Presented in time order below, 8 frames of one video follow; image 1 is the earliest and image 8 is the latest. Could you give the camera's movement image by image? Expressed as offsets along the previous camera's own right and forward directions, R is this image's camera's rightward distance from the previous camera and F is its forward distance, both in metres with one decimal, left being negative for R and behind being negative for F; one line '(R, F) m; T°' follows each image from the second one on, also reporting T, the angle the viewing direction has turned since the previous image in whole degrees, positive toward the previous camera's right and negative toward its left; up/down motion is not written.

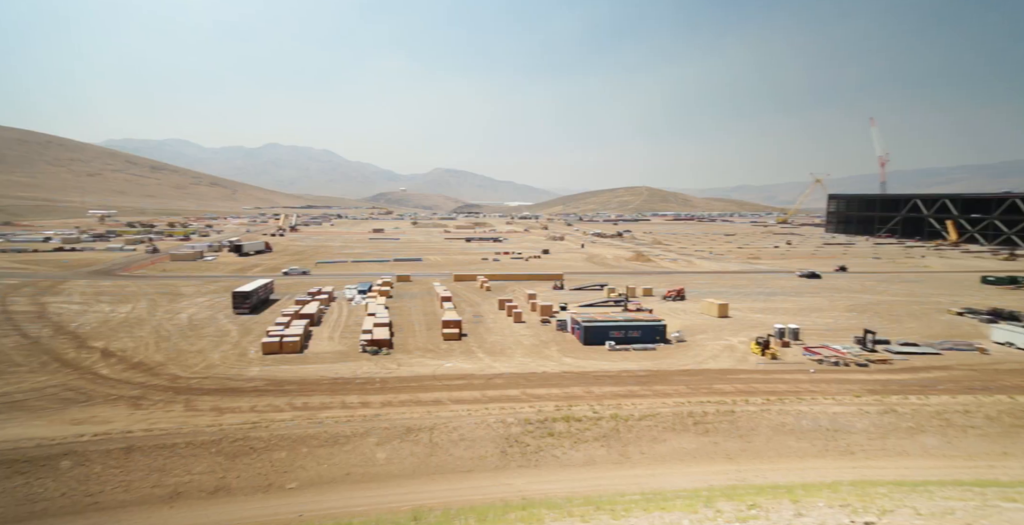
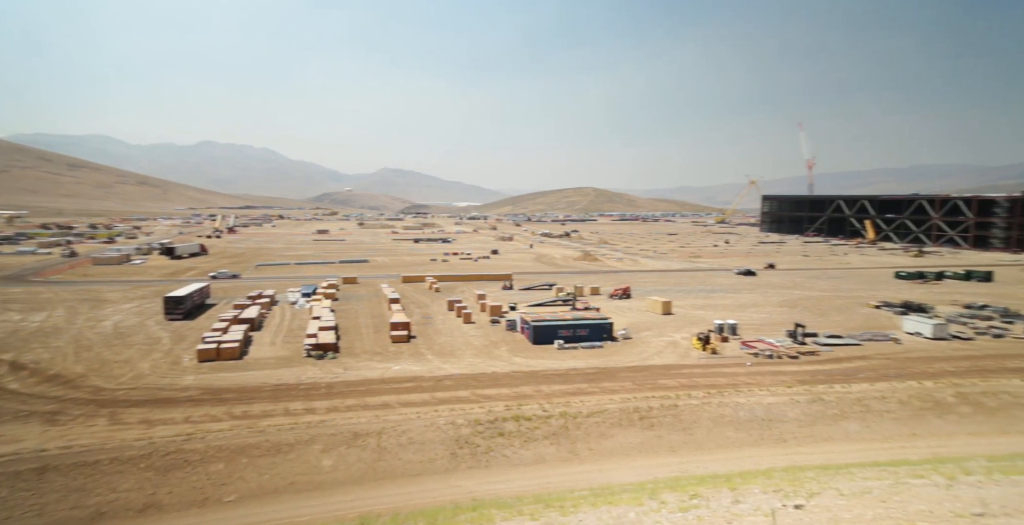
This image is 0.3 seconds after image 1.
(+0.2, -1.4) m; +5°
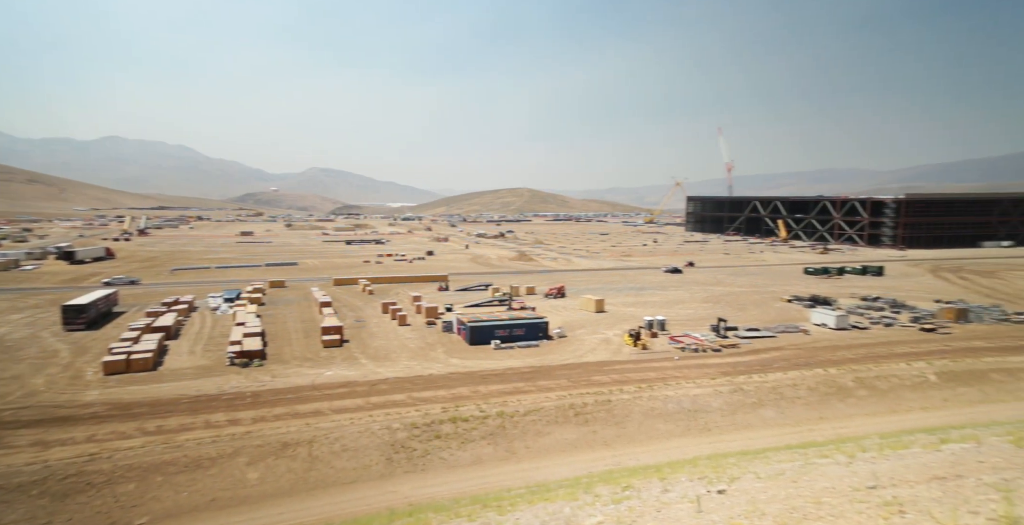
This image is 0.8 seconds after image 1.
(+0.2, -1.2) m; +6°
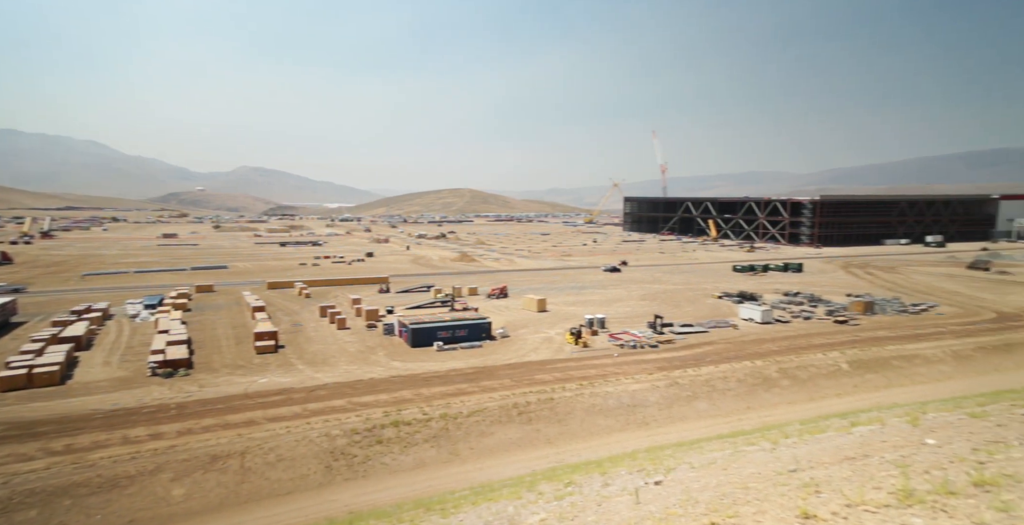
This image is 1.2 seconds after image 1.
(+0.1, -0.8) m; +5°
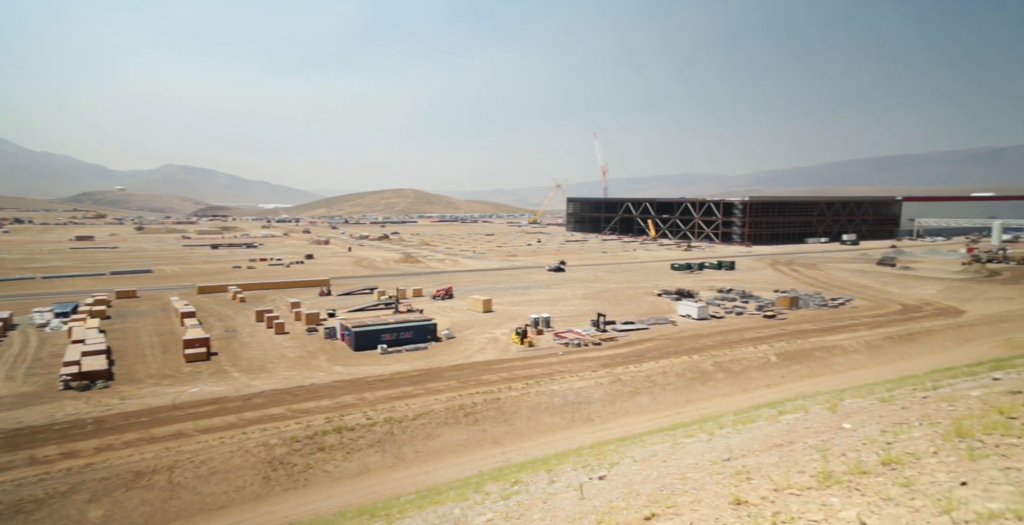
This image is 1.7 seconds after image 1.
(+0.1, -0.5) m; +5°
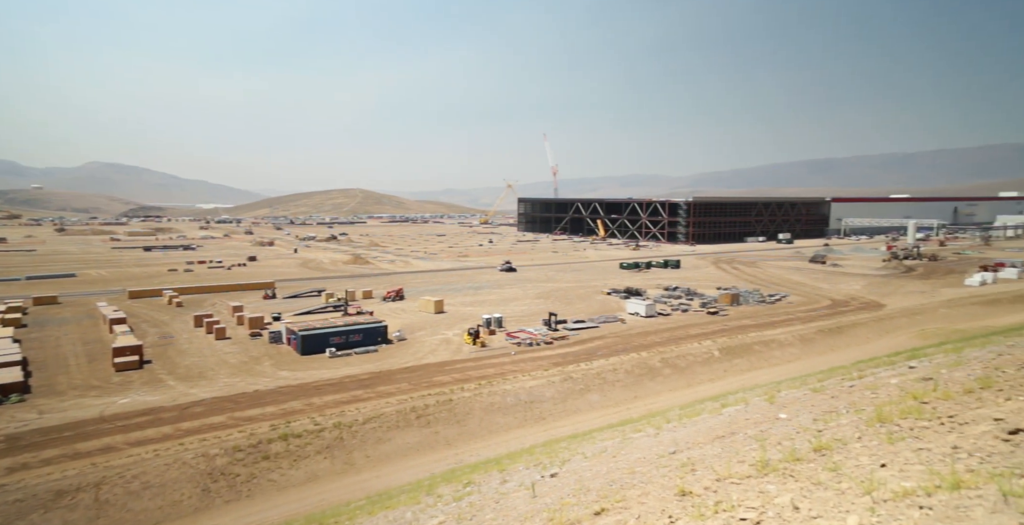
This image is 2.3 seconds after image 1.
(+0.1, -0.3) m; +4°
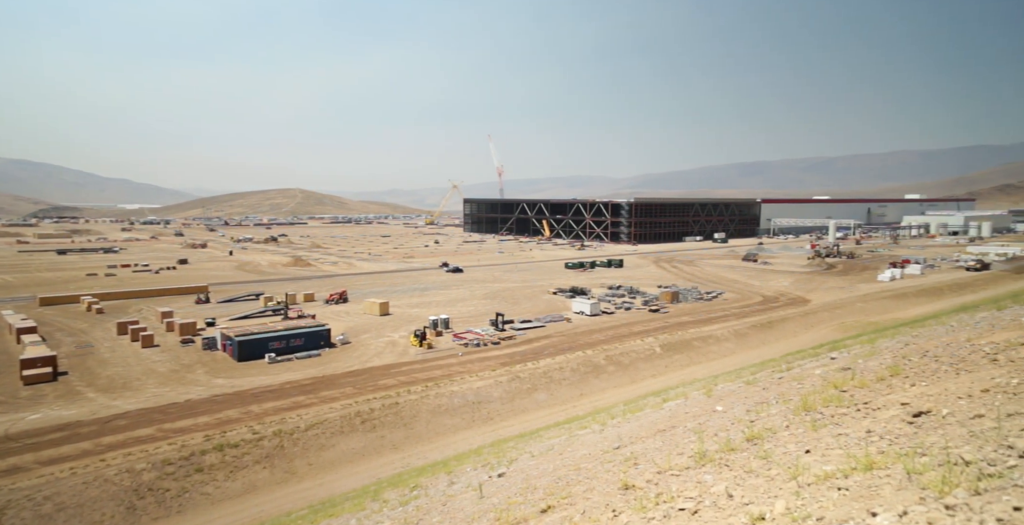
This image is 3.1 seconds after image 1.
(+0.1, -0.2) m; +5°
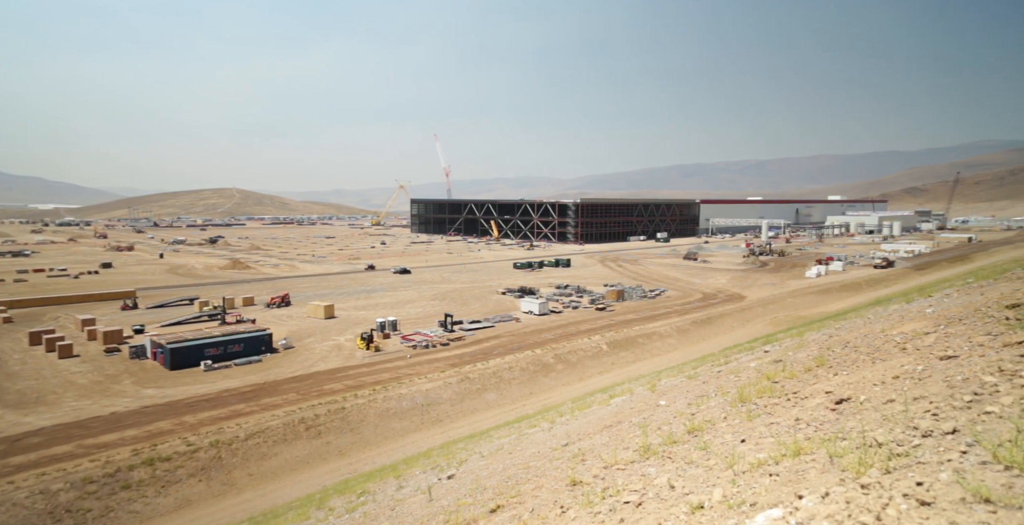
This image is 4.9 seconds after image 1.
(+0.1, -0.1) m; +5°
